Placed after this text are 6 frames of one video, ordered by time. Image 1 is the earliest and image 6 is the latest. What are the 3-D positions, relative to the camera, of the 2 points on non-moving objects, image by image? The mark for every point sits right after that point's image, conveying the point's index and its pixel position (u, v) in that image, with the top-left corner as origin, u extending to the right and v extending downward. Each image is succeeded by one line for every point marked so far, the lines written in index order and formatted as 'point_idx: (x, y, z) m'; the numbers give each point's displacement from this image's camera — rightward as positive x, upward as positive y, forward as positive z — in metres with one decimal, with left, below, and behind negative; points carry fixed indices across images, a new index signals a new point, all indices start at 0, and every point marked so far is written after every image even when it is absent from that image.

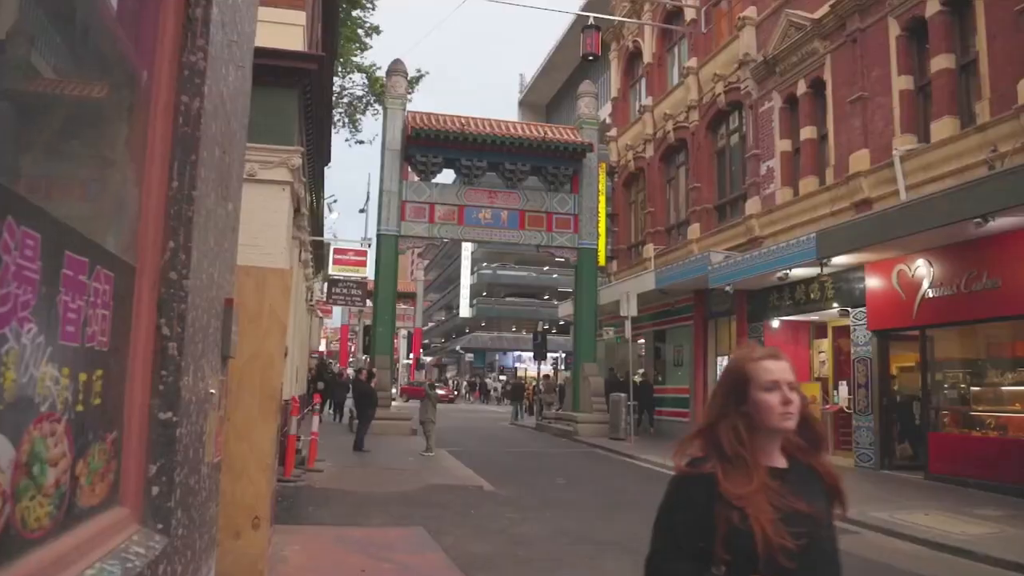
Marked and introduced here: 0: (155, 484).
0: (-1.3, -0.7, +3.0) m
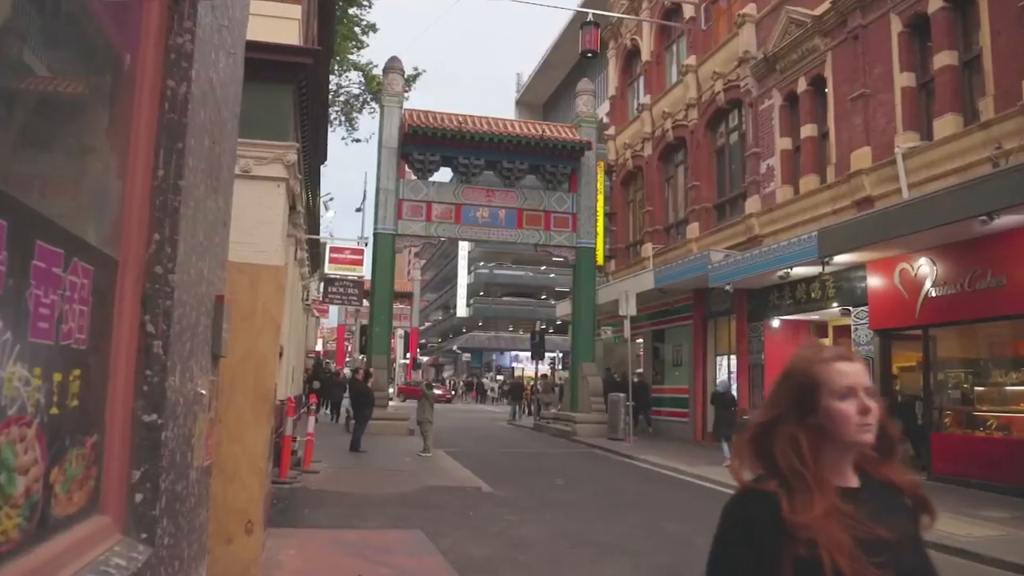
0: (-1.3, -0.7, +2.8) m
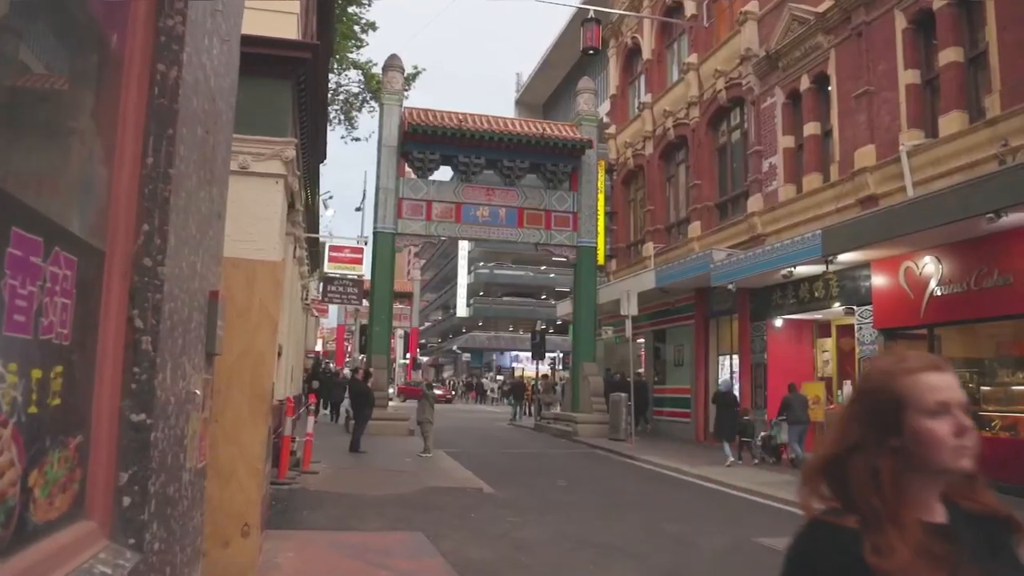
0: (-1.3, -0.7, +2.7) m
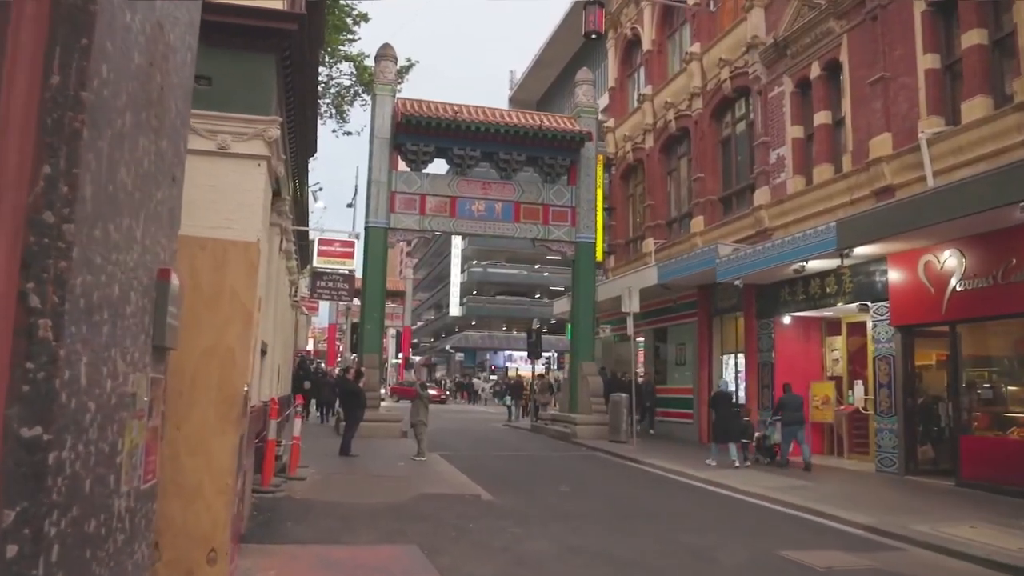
0: (-1.2, -0.6, +1.9) m
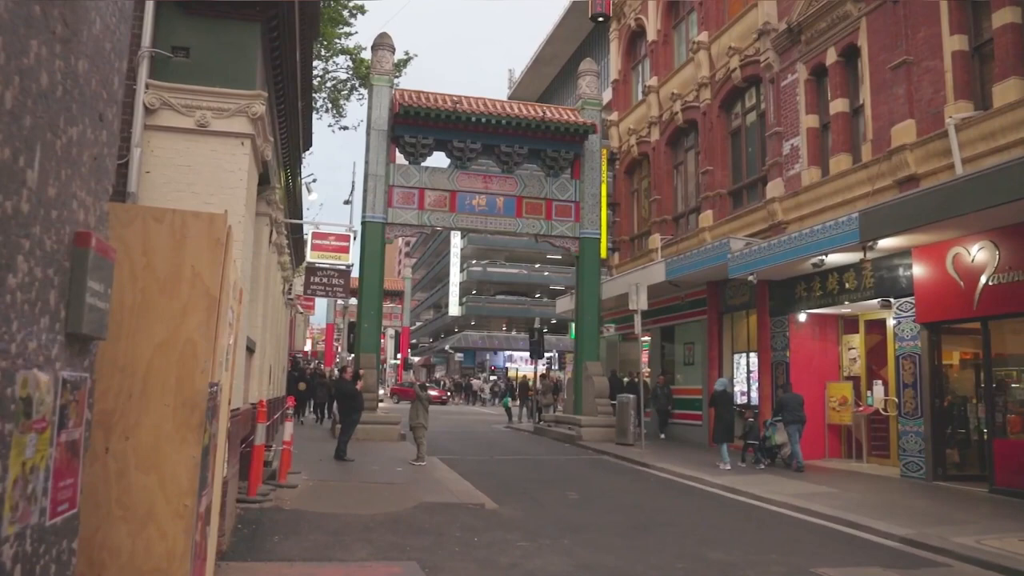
0: (-1.1, -0.5, +1.2) m
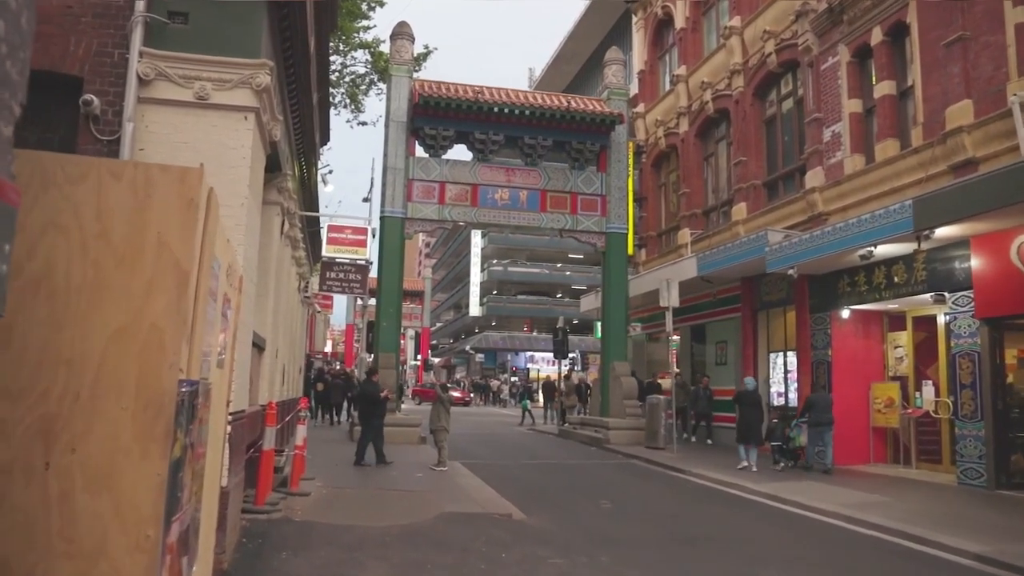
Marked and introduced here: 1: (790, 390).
0: (-1.0, -0.4, +0.4) m
1: (+5.9, -2.2, +17.4) m
